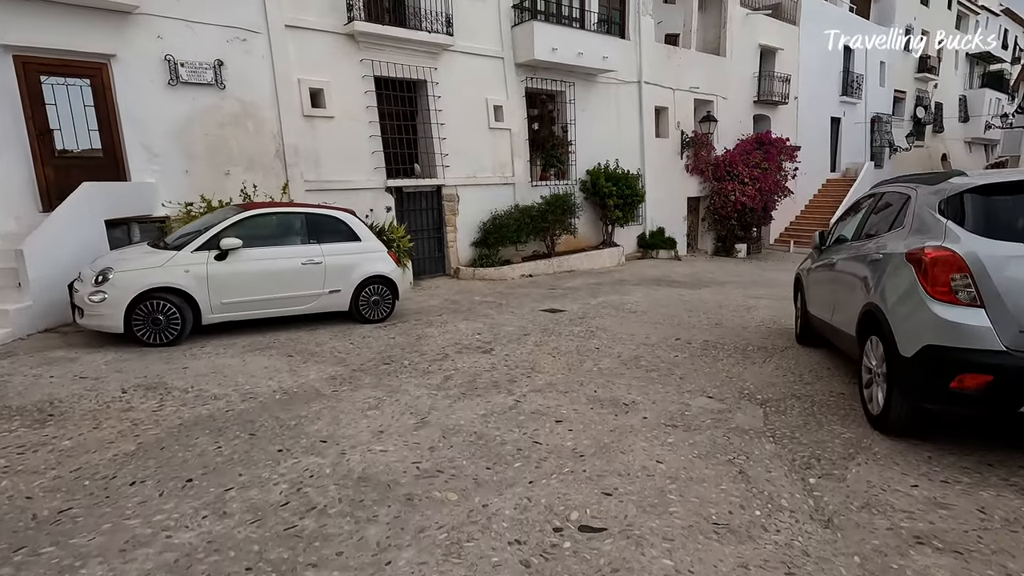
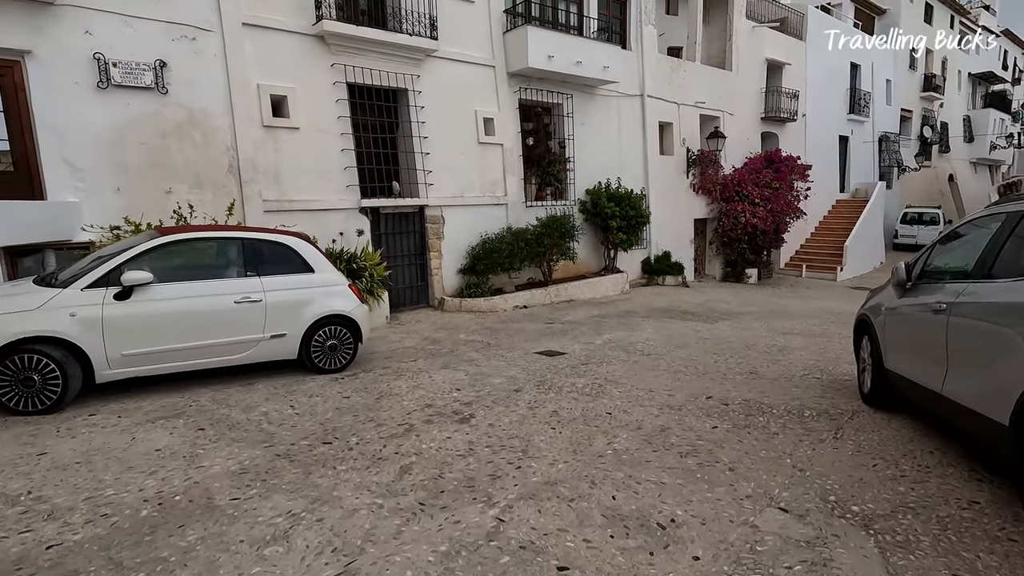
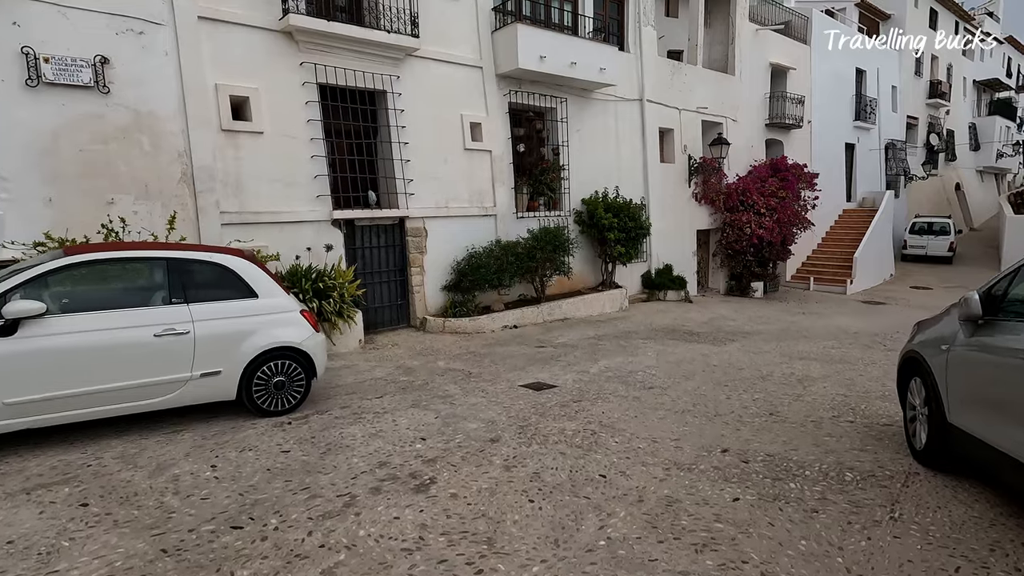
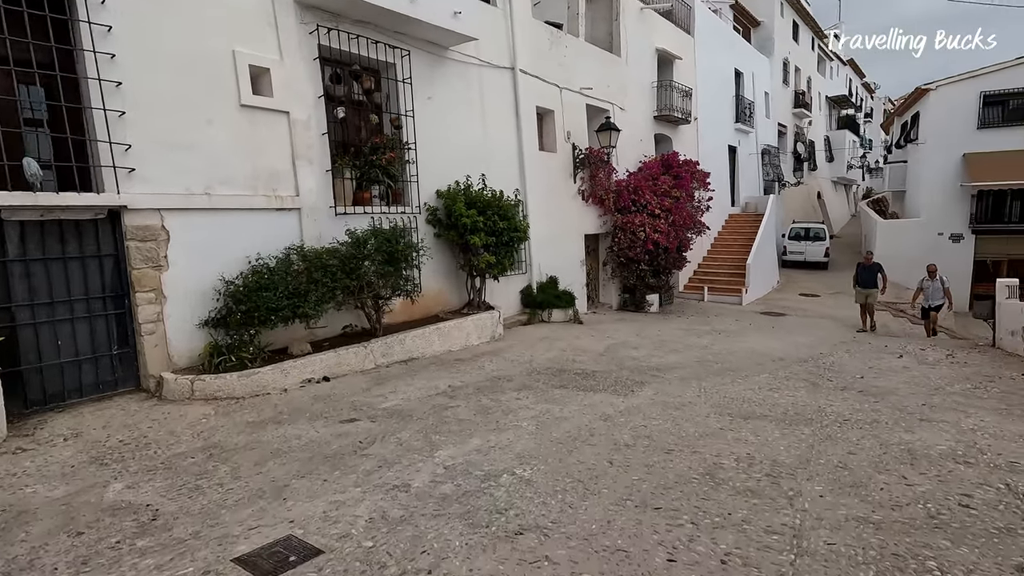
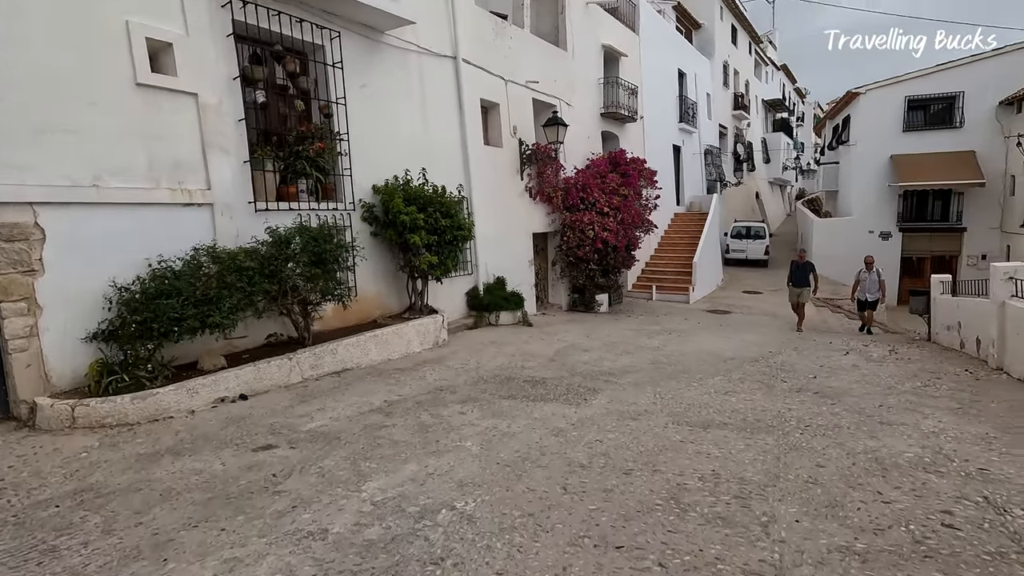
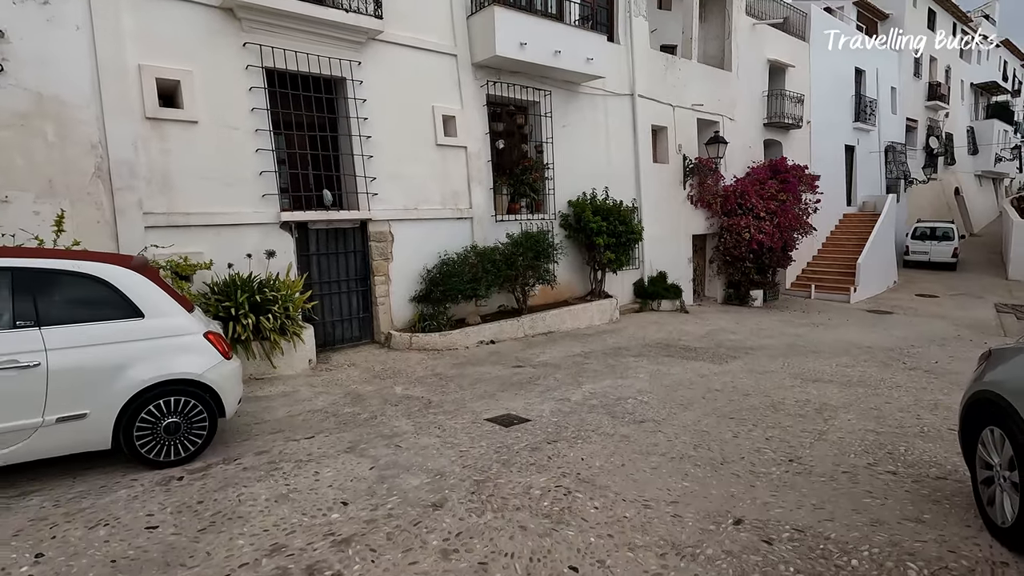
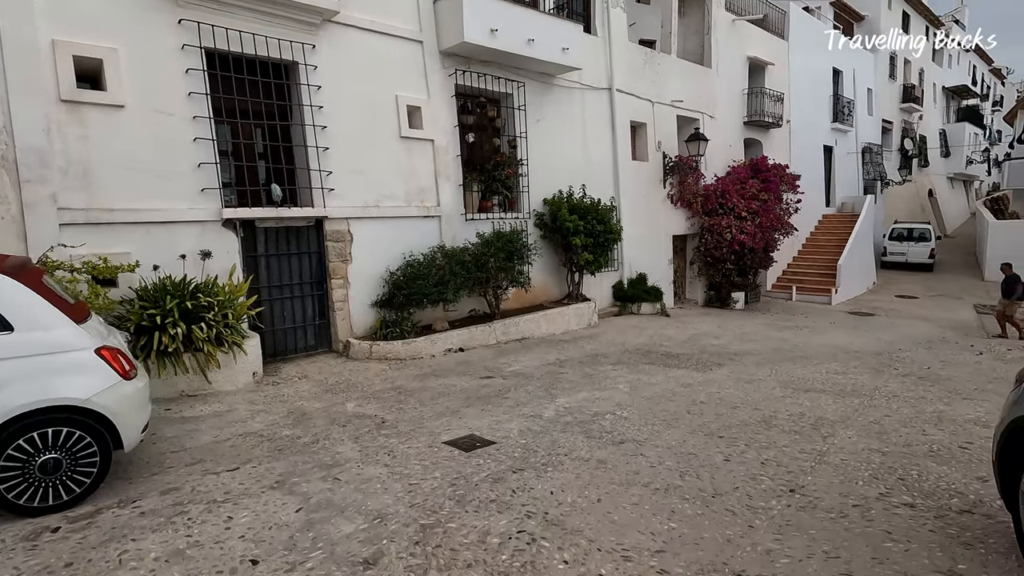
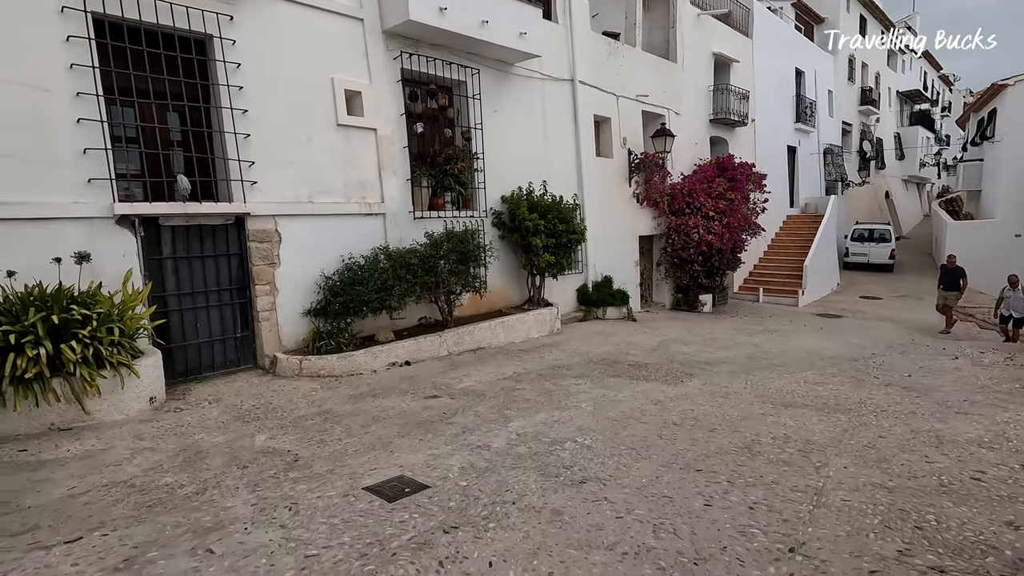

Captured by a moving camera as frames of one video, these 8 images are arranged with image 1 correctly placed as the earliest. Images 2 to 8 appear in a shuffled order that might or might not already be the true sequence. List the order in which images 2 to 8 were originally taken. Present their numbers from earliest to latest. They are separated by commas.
2, 3, 6, 7, 8, 4, 5
